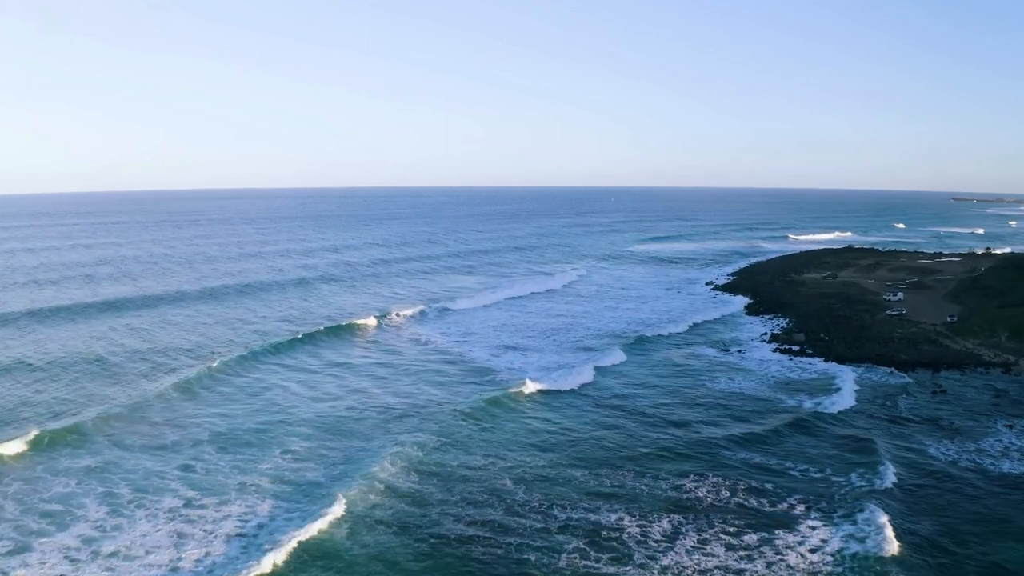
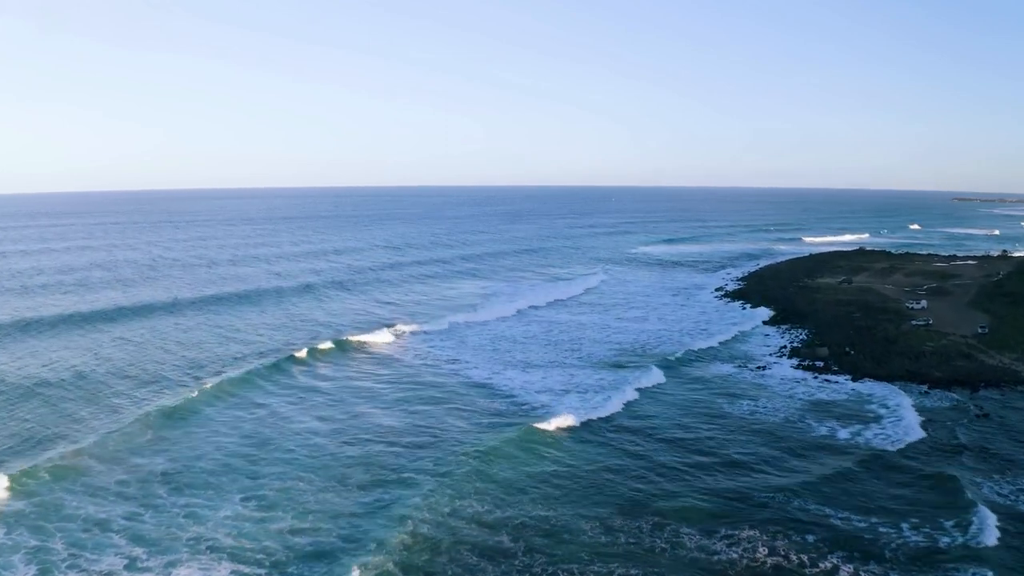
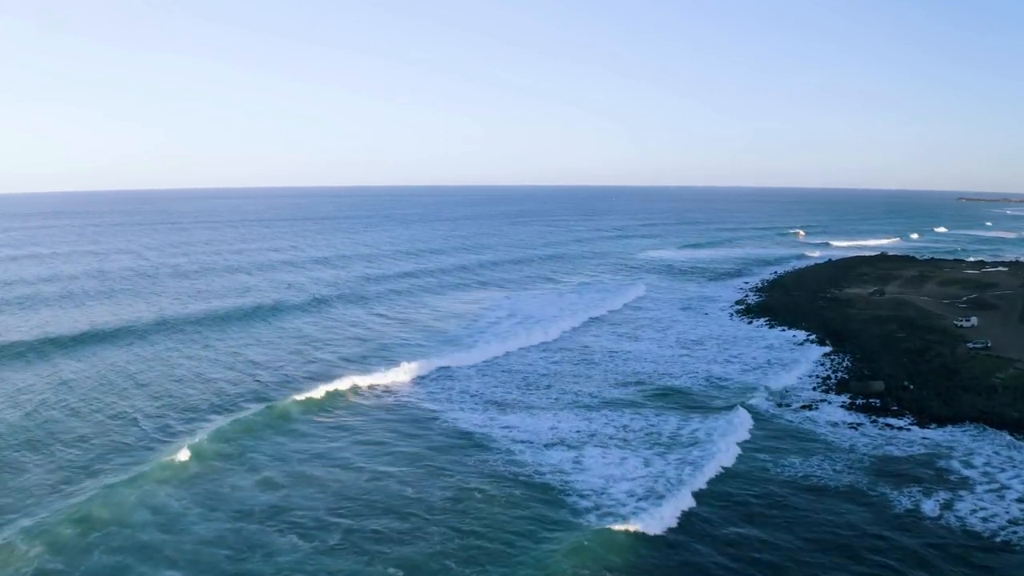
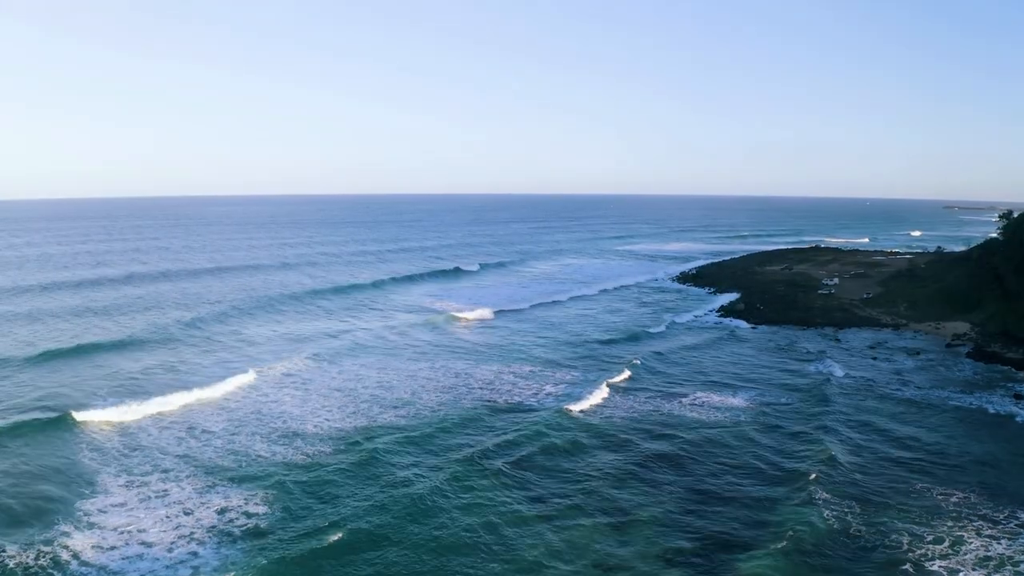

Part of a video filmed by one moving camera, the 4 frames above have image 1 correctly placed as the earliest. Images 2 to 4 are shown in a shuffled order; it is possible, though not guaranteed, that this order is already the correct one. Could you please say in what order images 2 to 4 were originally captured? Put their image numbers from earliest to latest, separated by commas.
2, 3, 4
